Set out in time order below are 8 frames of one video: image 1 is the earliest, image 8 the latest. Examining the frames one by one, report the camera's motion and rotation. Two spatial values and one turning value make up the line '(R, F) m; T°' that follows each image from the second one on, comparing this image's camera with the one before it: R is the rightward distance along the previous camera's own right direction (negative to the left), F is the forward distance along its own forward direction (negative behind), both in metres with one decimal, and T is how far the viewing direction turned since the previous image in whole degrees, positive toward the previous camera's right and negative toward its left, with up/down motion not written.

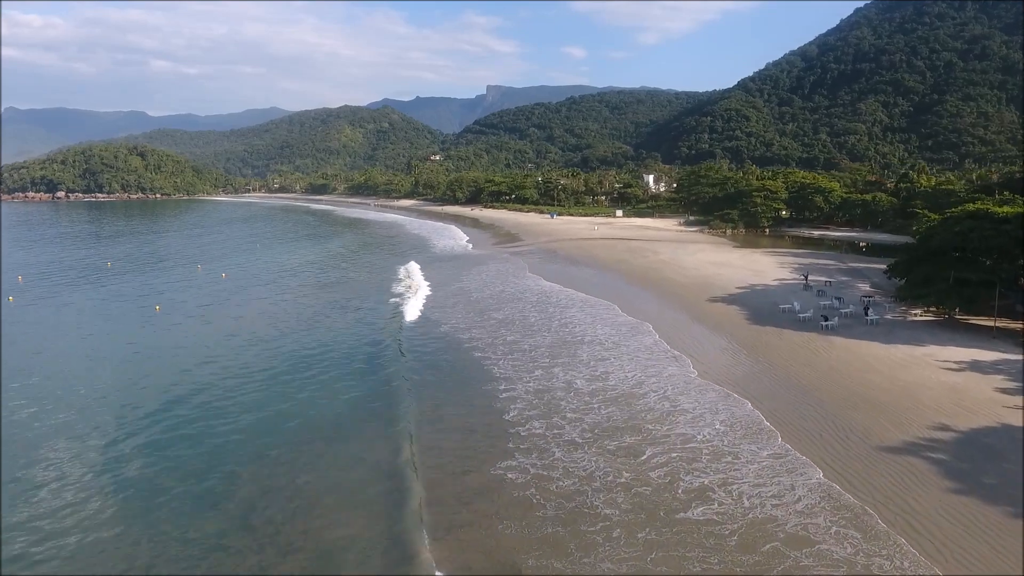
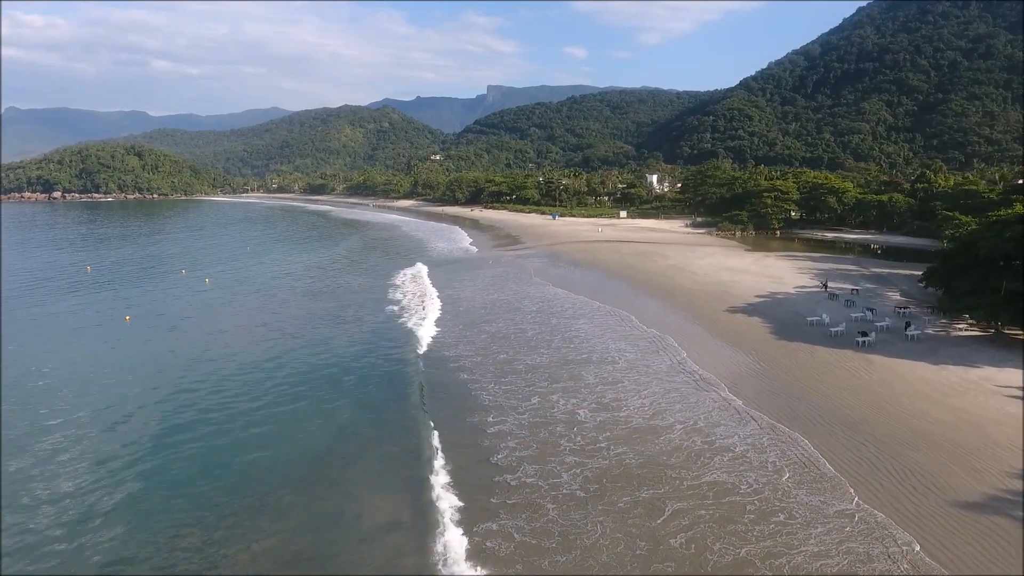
(0.0, +1.9) m; 0°
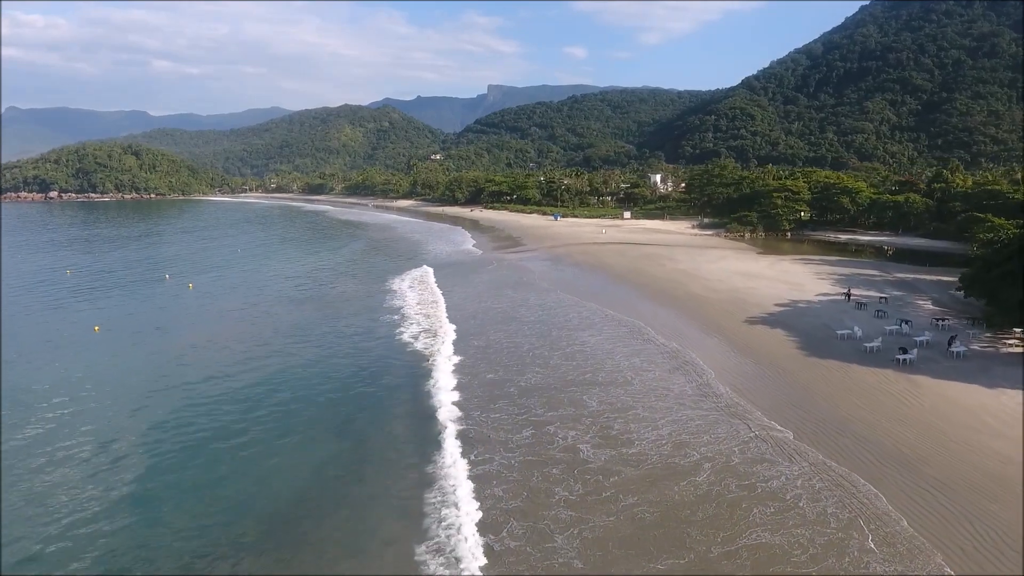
(0.0, +1.8) m; 0°
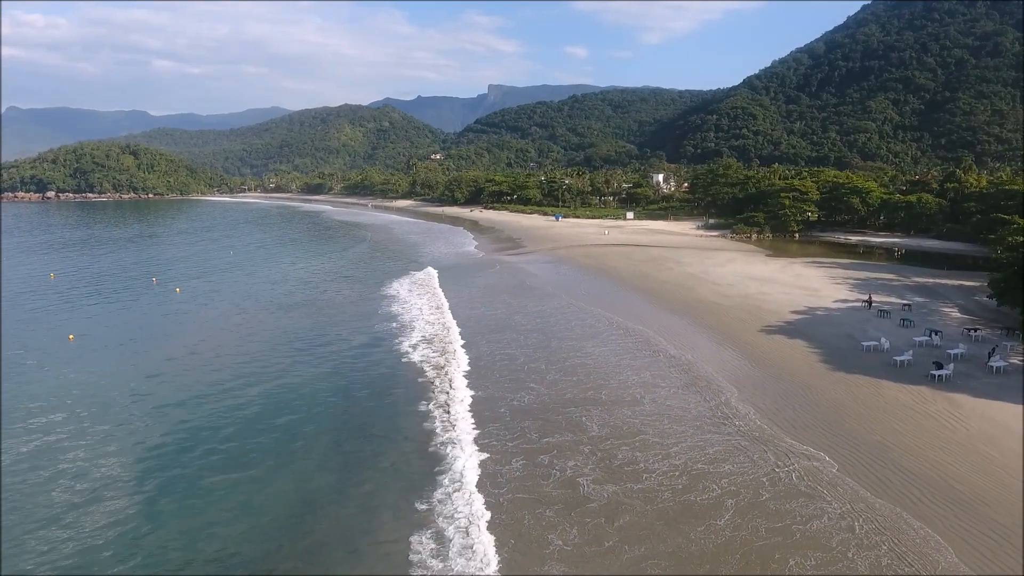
(0.0, +1.3) m; 0°
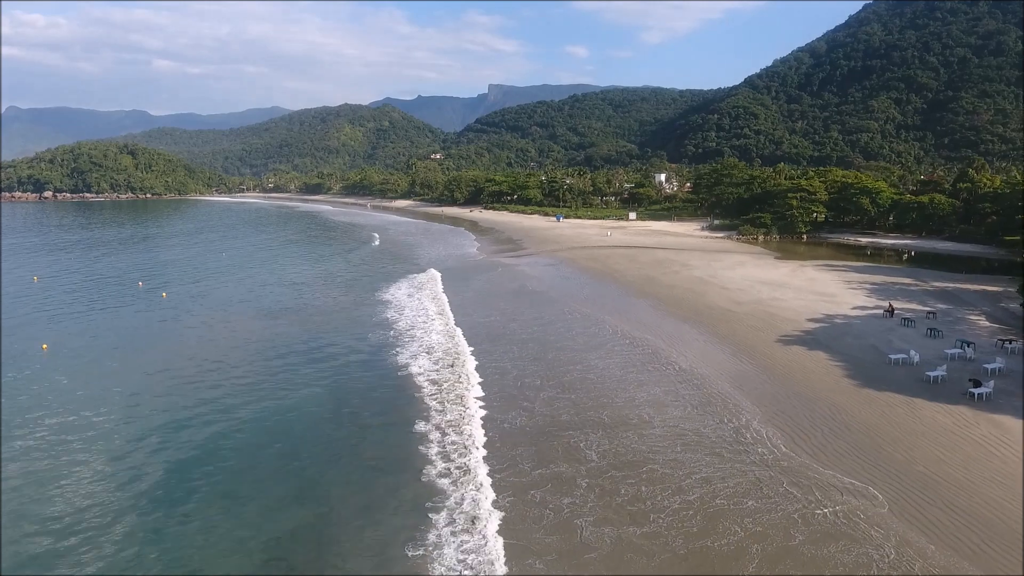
(0.0, +1.2) m; 0°
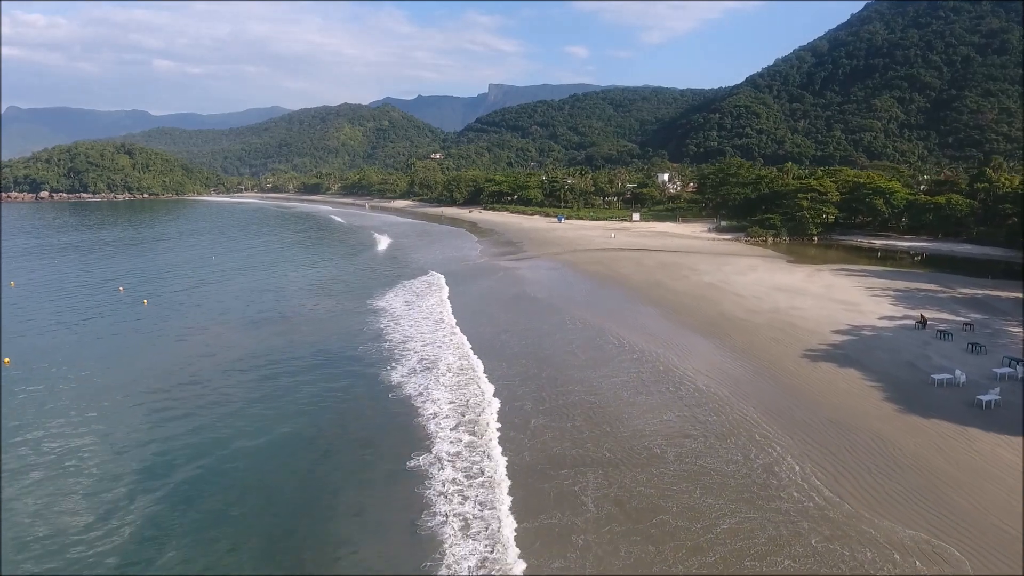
(0.0, +1.6) m; 0°
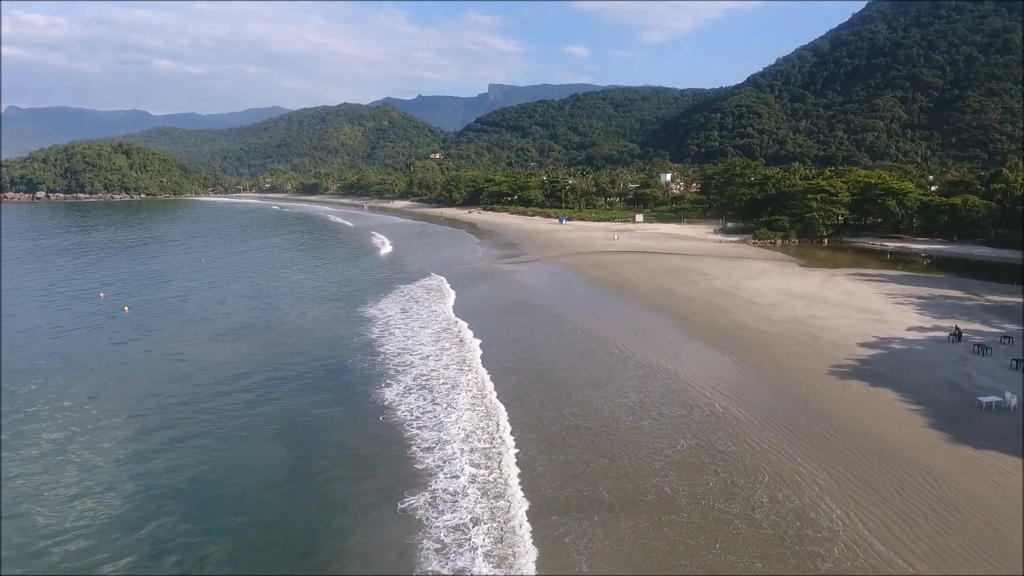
(0.0, +1.4) m; 0°
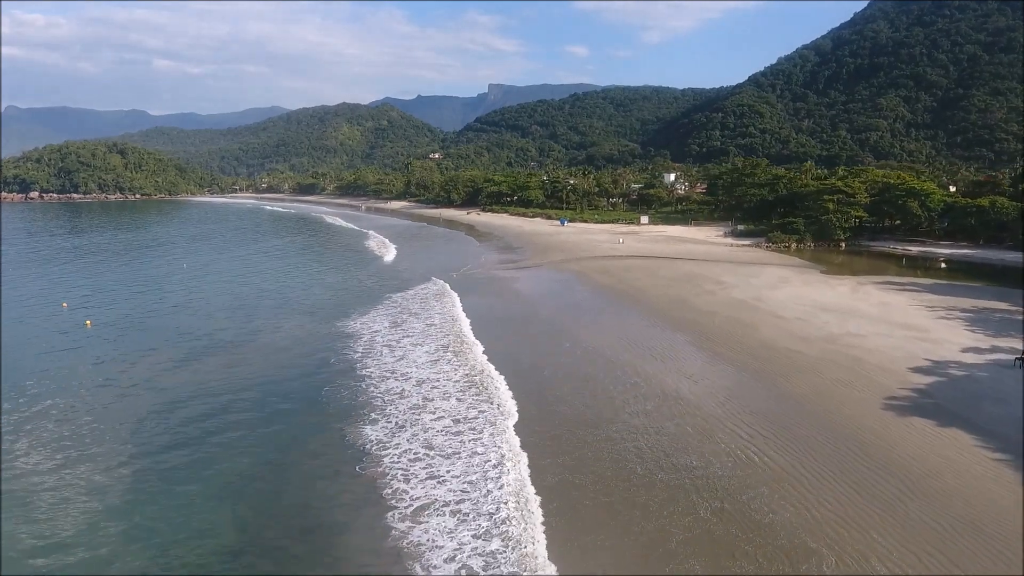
(0.0, +2.2) m; 0°
